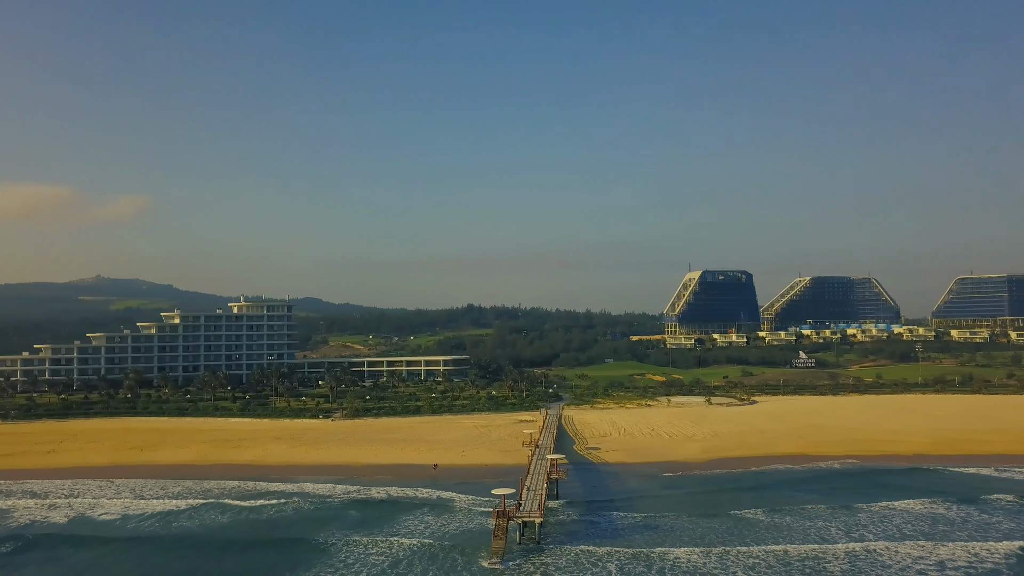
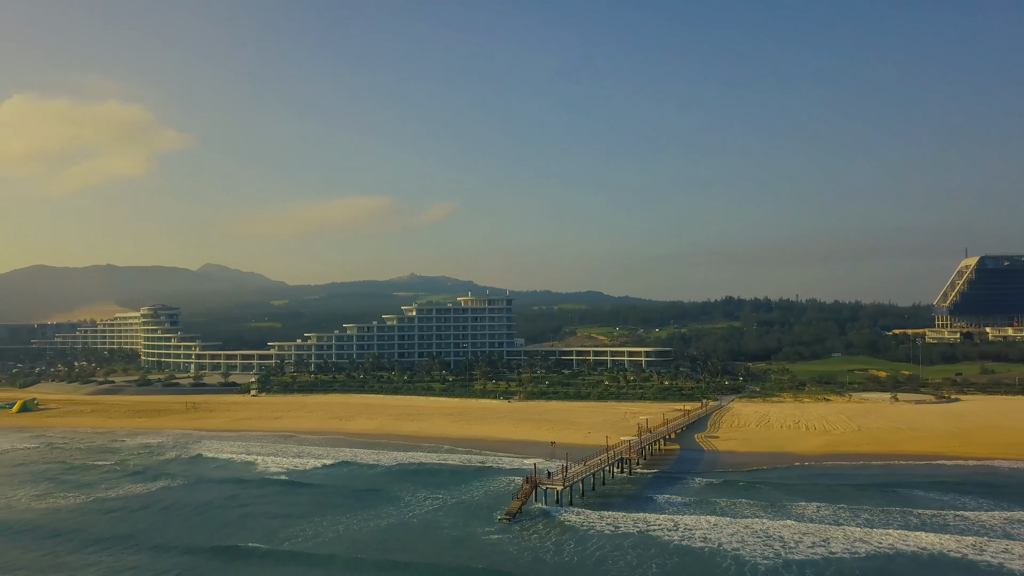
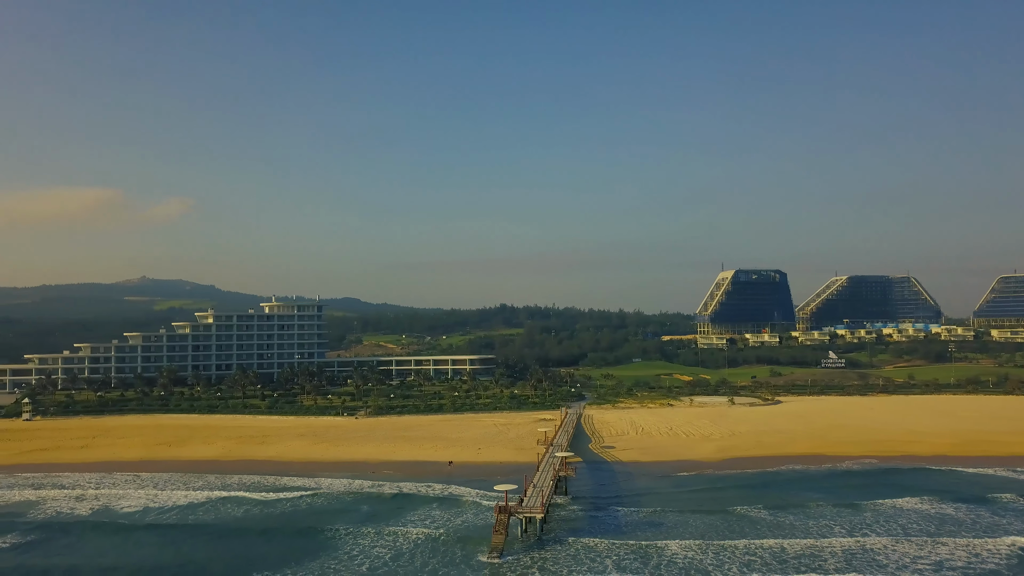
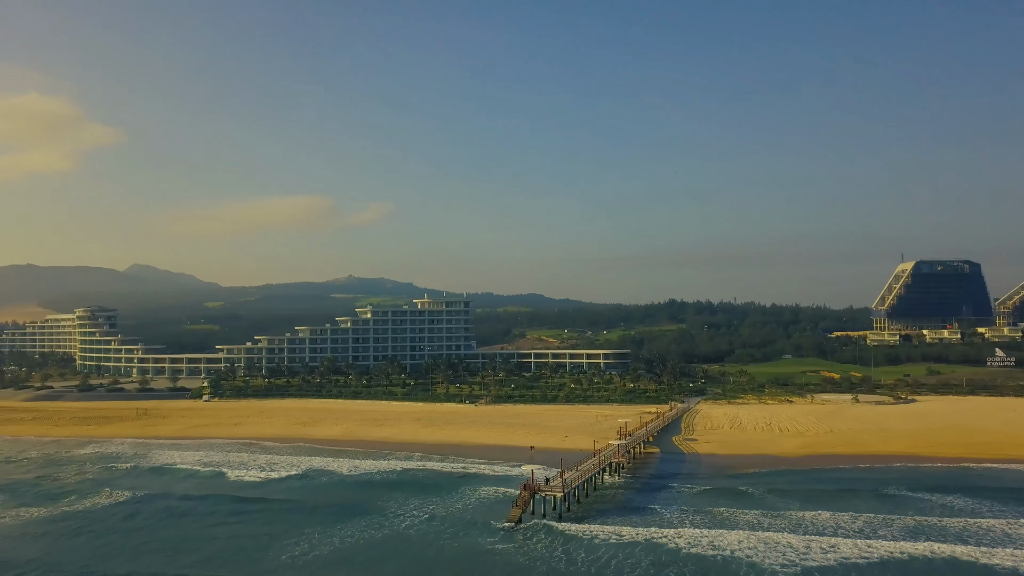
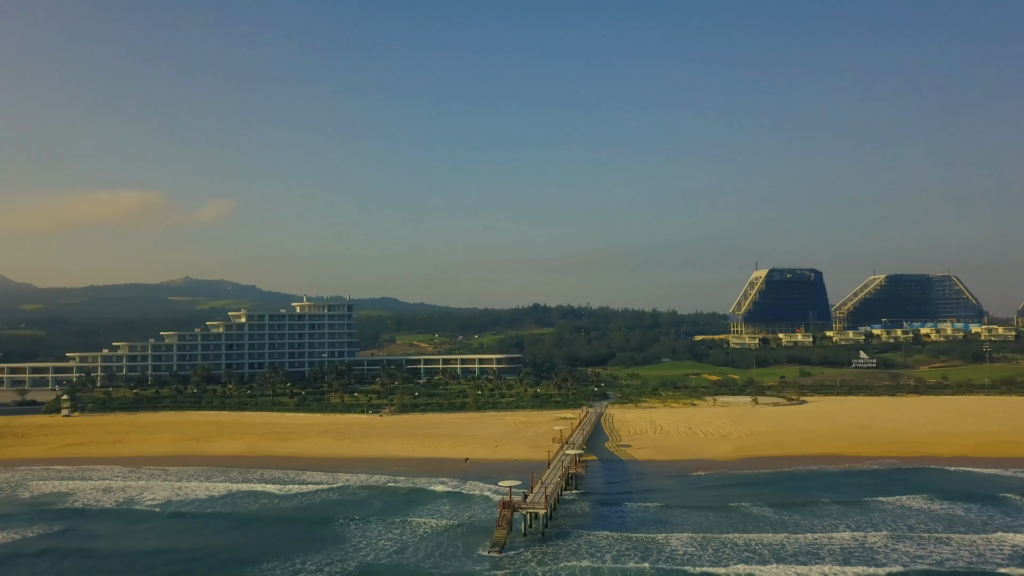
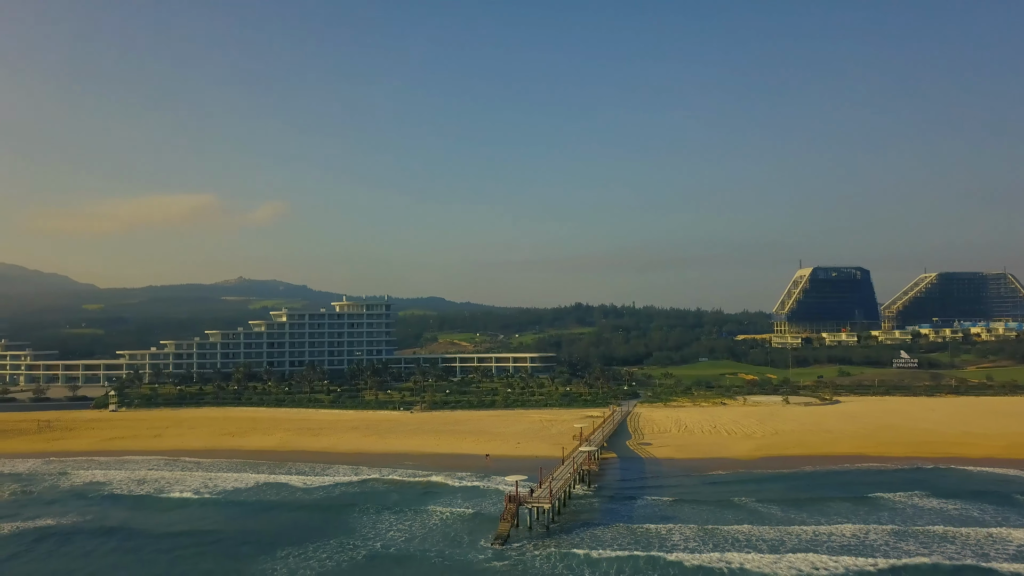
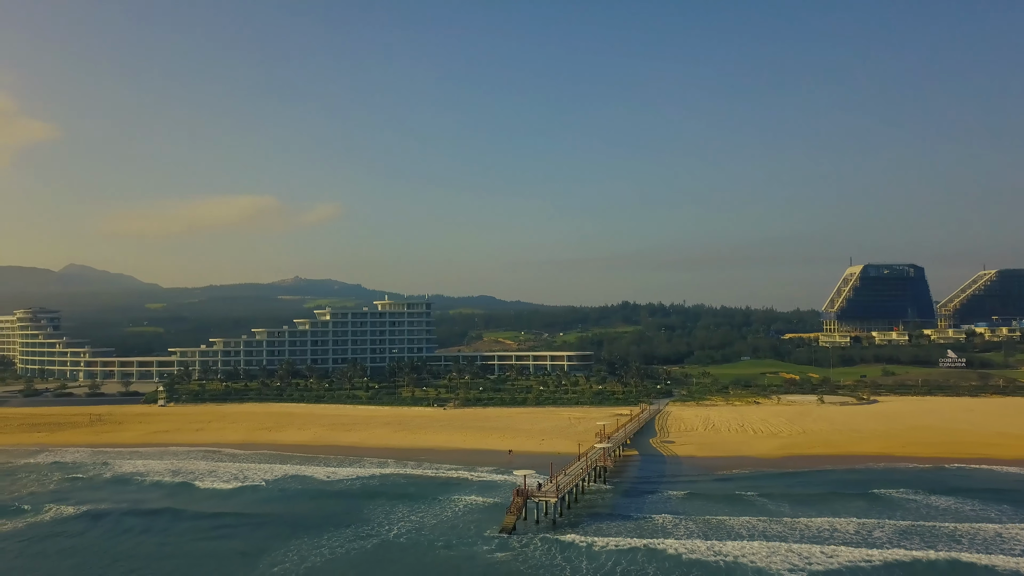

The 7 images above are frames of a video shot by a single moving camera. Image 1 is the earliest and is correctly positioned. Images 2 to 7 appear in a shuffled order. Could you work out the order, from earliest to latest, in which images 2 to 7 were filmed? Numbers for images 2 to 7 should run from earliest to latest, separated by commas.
3, 5, 6, 7, 4, 2
